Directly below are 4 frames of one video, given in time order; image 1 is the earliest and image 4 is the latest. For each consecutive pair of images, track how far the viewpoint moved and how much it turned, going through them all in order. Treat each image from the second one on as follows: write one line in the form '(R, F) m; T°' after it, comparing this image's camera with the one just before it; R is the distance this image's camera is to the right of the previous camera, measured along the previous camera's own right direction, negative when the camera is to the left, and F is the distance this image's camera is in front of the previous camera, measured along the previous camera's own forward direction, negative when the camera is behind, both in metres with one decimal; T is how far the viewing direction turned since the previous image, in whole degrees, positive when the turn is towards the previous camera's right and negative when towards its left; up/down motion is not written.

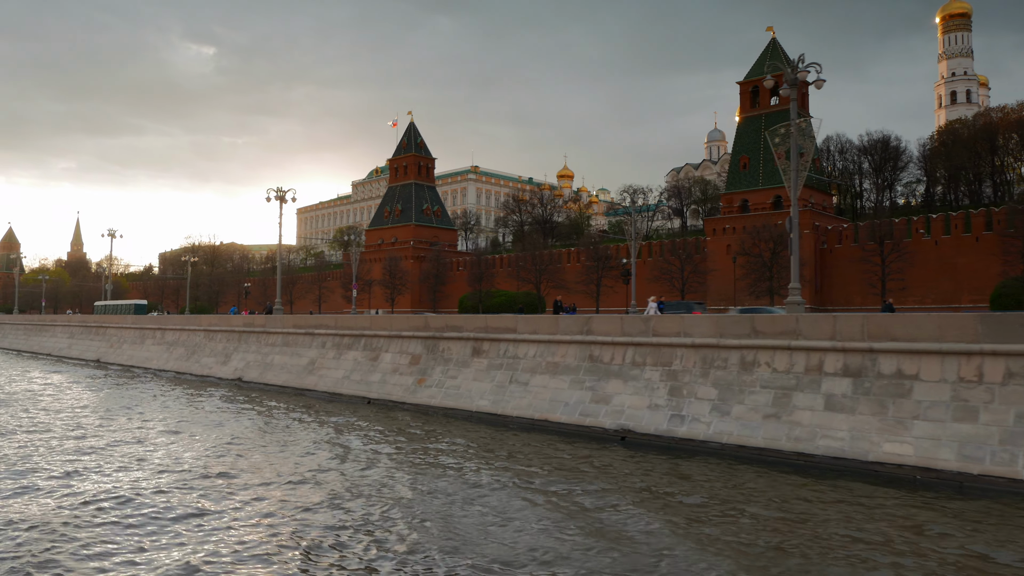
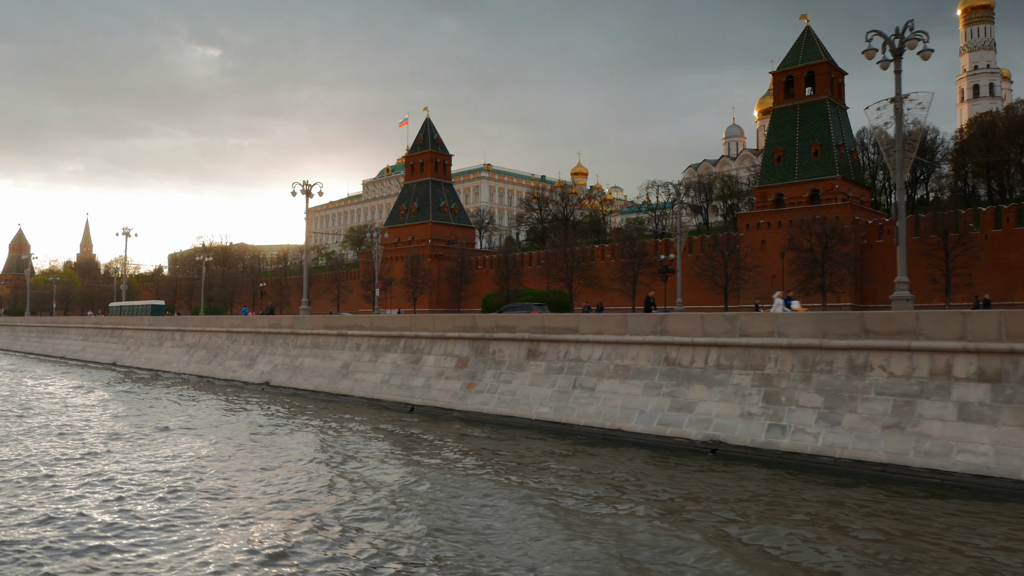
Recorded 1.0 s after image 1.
(-1.0, +1.1) m; 0°
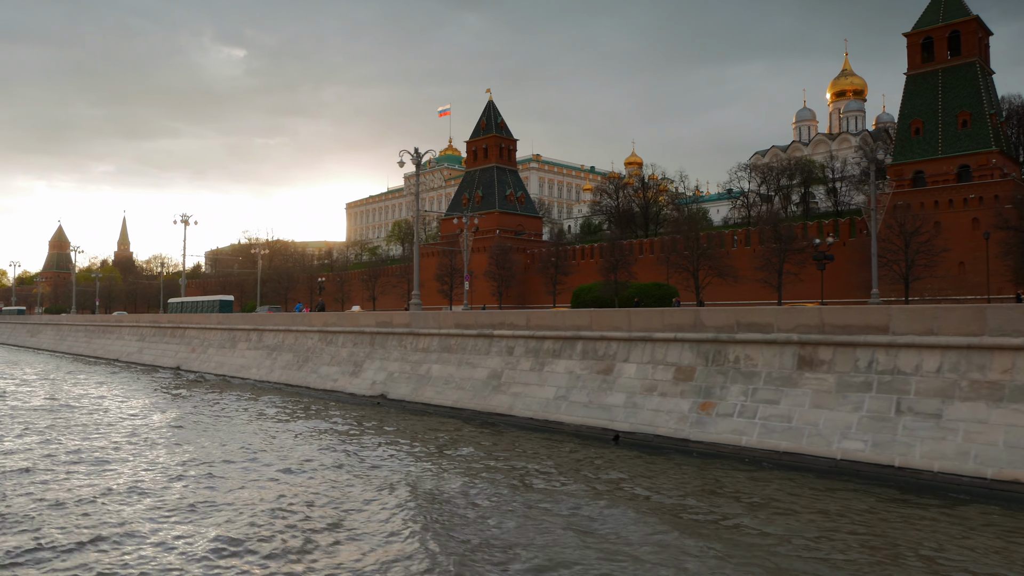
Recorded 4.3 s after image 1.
(-3.1, +3.5) m; -2°
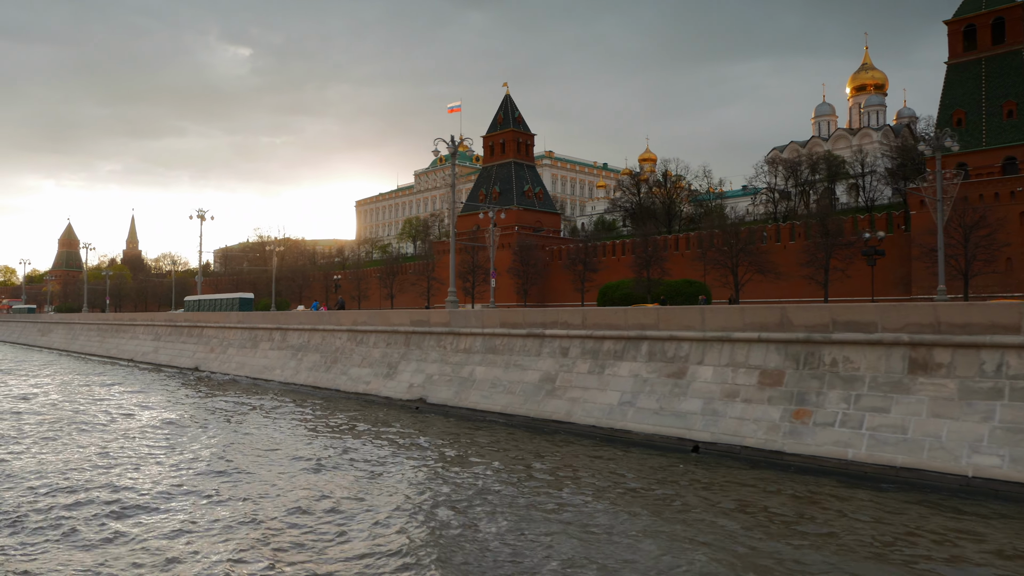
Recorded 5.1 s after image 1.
(-0.8, +0.9) m; 0°
